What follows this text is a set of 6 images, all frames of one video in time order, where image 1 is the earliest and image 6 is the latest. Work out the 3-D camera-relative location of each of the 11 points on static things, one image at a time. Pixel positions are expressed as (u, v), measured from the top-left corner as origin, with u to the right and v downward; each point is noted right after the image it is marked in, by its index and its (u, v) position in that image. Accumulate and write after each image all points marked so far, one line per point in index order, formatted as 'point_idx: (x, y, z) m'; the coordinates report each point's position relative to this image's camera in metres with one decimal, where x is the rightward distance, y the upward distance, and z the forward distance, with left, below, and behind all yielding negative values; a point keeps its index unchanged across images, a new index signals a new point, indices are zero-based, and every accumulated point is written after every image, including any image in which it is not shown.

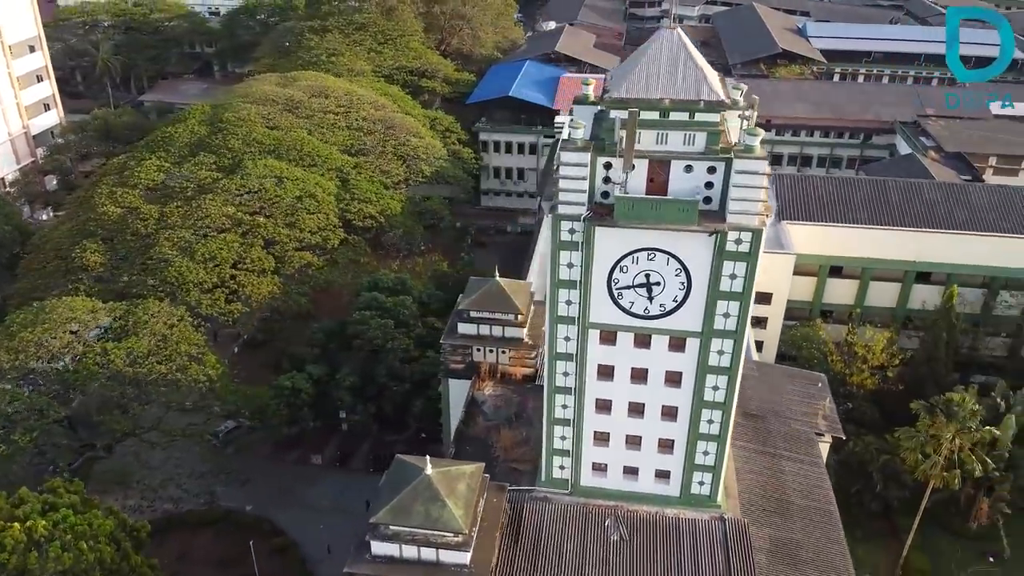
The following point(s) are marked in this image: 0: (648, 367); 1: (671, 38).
0: (+3.2, -1.8, +19.1) m
1: (+3.4, +5.3, +17.3) m
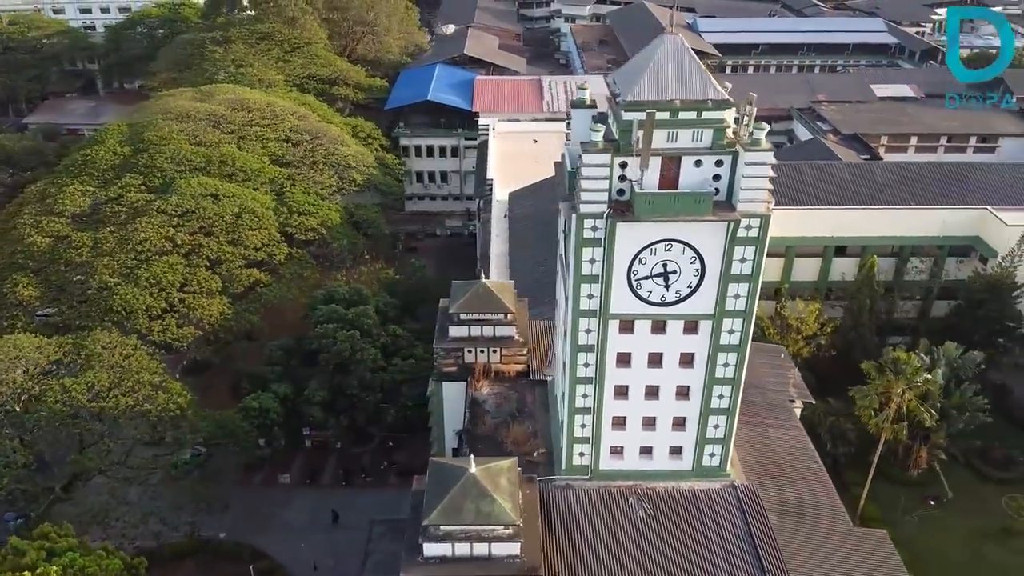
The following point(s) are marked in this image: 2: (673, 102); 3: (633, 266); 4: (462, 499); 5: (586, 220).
0: (+3.8, -1.6, +20.4) m
1: (+3.7, +5.6, +18.5) m
2: (+3.6, +4.1, +18.1) m
3: (+2.9, +0.5, +19.2) m
4: (-1.2, -4.8, +18.5) m
5: (+1.7, +1.5, +18.6) m
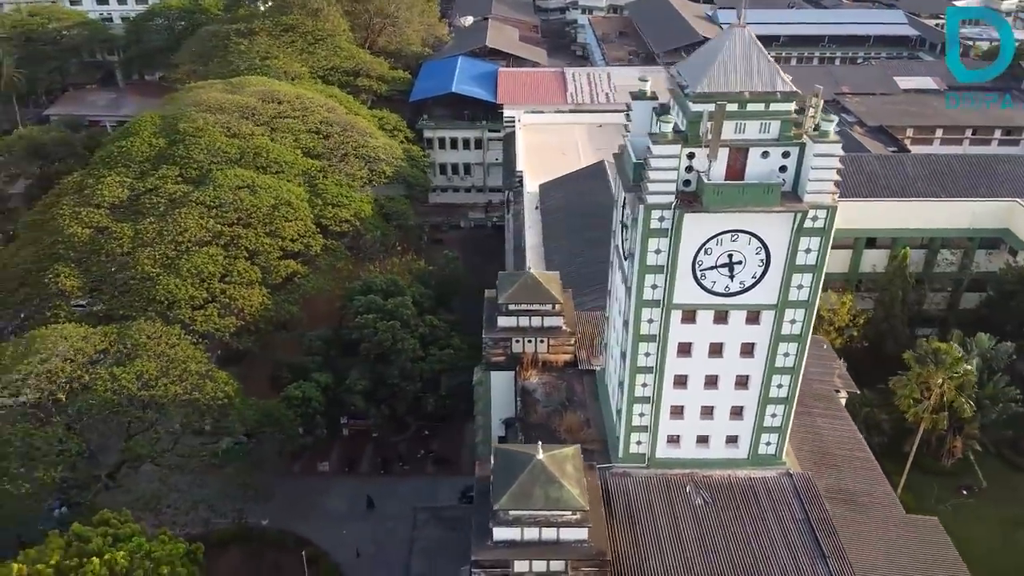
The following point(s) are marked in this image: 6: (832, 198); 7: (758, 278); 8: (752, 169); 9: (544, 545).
0: (+5.4, -1.3, +20.7) m
1: (+5.3, +5.8, +18.7) m
2: (+5.2, +4.3, +18.3) m
3: (+4.4, +0.8, +19.4) m
4: (+0.4, -4.5, +18.8) m
5: (+3.3, +1.8, +18.8) m
6: (+7.3, +2.1, +18.6) m
7: (+5.9, +0.3, +19.7) m
8: (+5.6, +2.7, +19.0) m
9: (+0.7, -6.0, +19.0) m
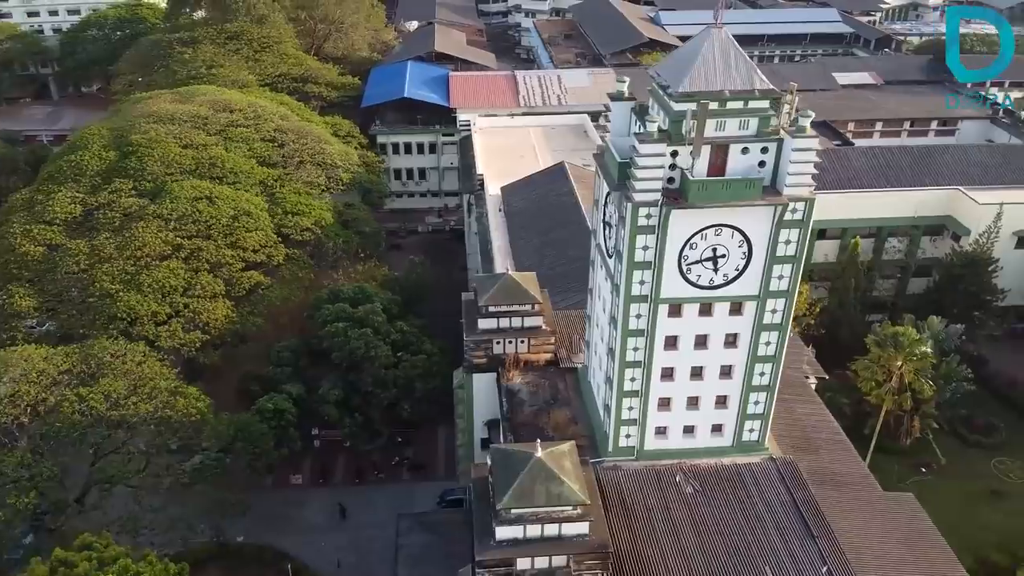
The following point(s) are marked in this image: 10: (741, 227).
0: (+5.1, -1.1, +21.2) m
1: (+4.9, +6.0, +19.3) m
2: (+4.9, +4.5, +18.9) m
3: (+4.2, +0.9, +19.9) m
4: (+0.4, -4.5, +19.0) m
5: (+3.0, +1.9, +19.3) m
6: (+7.0, +2.3, +19.4) m
7: (+5.7, +0.5, +20.3) m
8: (+5.3, +2.9, +19.6) m
9: (+0.8, -5.9, +19.2) m
10: (+5.6, +1.5, +19.8) m
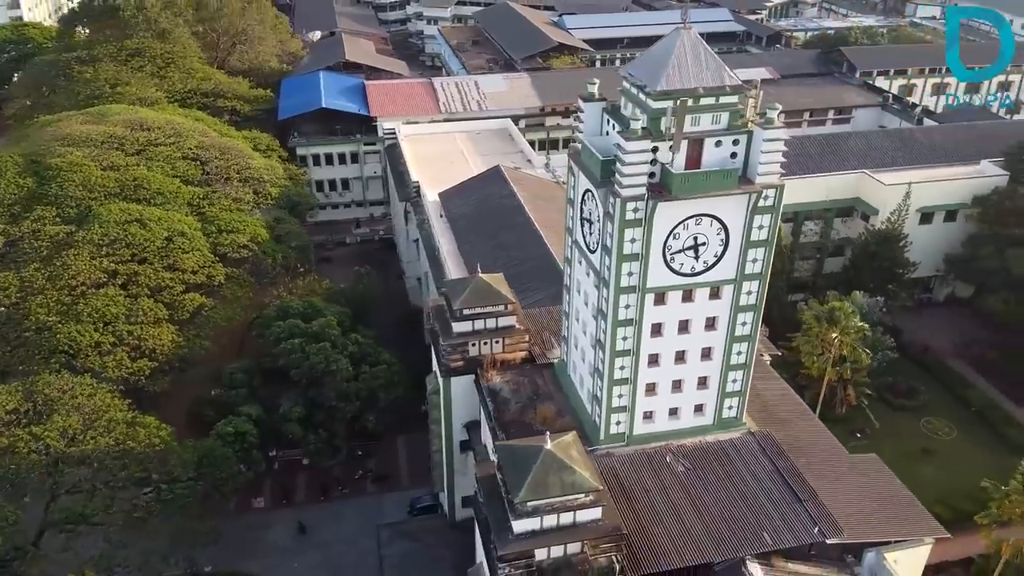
0: (+4.9, -0.8, +22.4) m
1: (+4.5, +6.4, +20.5) m
2: (+4.6, +4.9, +20.1) m
3: (+4.0, +1.2, +21.0) m
4: (+0.8, -4.5, +19.6) m
5: (+2.9, +2.1, +20.2) m
6: (+6.8, +2.8, +20.8) m
7: (+5.5, +0.8, +21.5) m
8: (+5.0, +3.3, +20.8) m
9: (+1.2, -5.9, +19.8) m
10: (+5.3, +1.9, +21.0) m
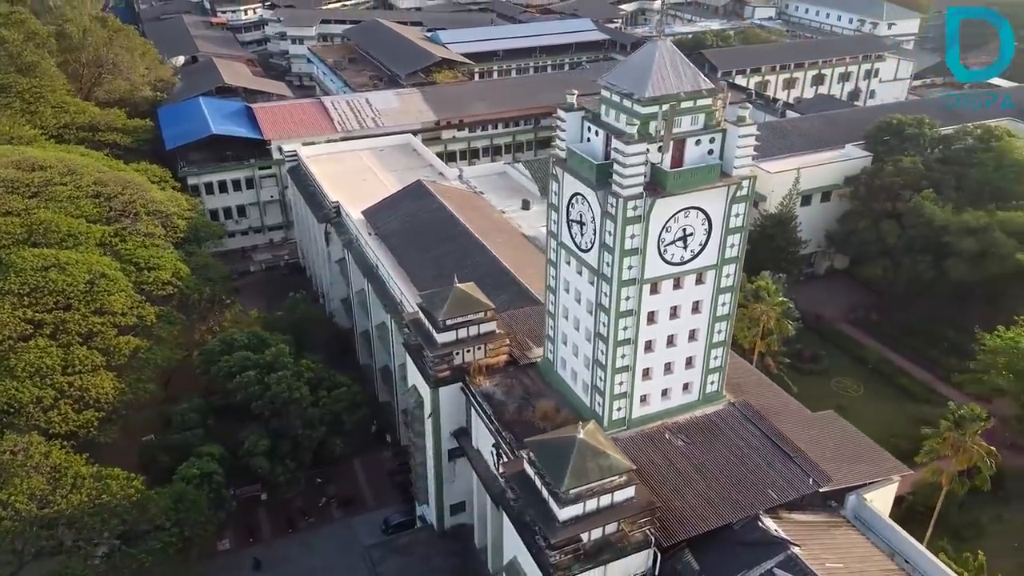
0: (+5.0, -0.4, +24.3) m
1: (+4.2, +6.7, +22.4) m
2: (+4.5, +5.2, +22.0) m
3: (+4.2, +1.5, +22.8) m
4: (+1.8, -4.4, +20.8) m
5: (+3.1, +2.3, +21.8) m
6: (+6.8, +3.4, +23.1) m
7: (+5.5, +1.3, +23.6) m
8: (+5.0, +3.7, +22.8) m
9: (+2.3, -5.8, +21.1) m
10: (+5.4, +2.3, +23.0) m
